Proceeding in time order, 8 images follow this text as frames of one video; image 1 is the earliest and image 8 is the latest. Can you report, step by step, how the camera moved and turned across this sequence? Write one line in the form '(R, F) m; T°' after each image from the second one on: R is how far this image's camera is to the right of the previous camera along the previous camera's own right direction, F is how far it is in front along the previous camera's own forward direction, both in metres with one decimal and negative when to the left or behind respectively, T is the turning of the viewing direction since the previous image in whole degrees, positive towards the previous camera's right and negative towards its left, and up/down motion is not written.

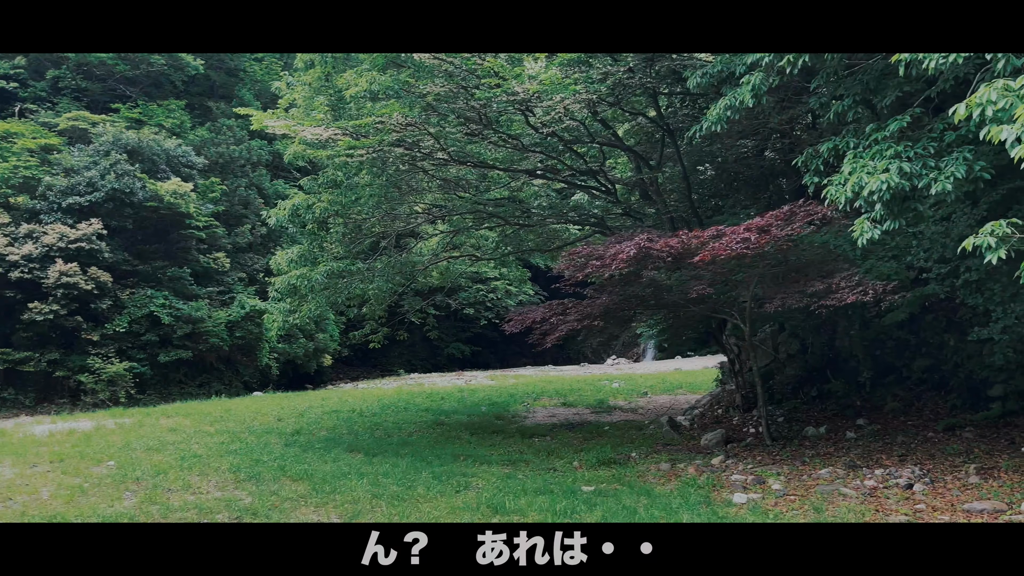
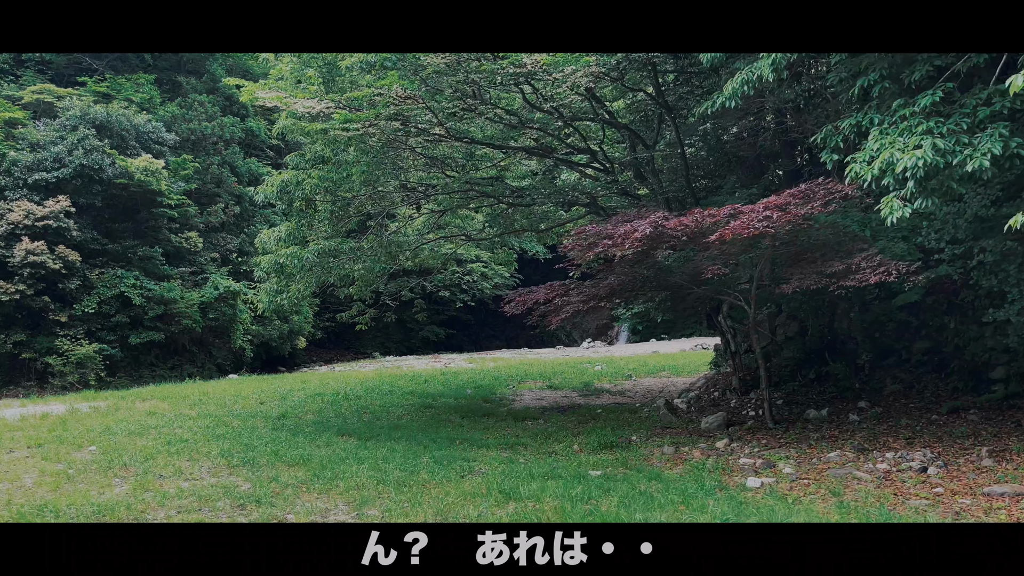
(-0.3, +0.2) m; +2°
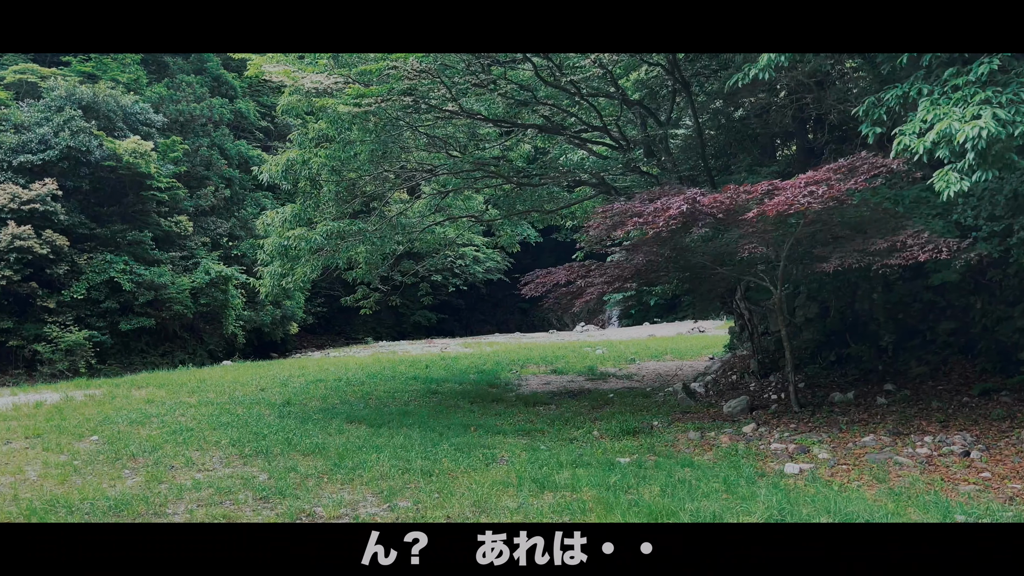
(-0.3, +0.2) m; +1°
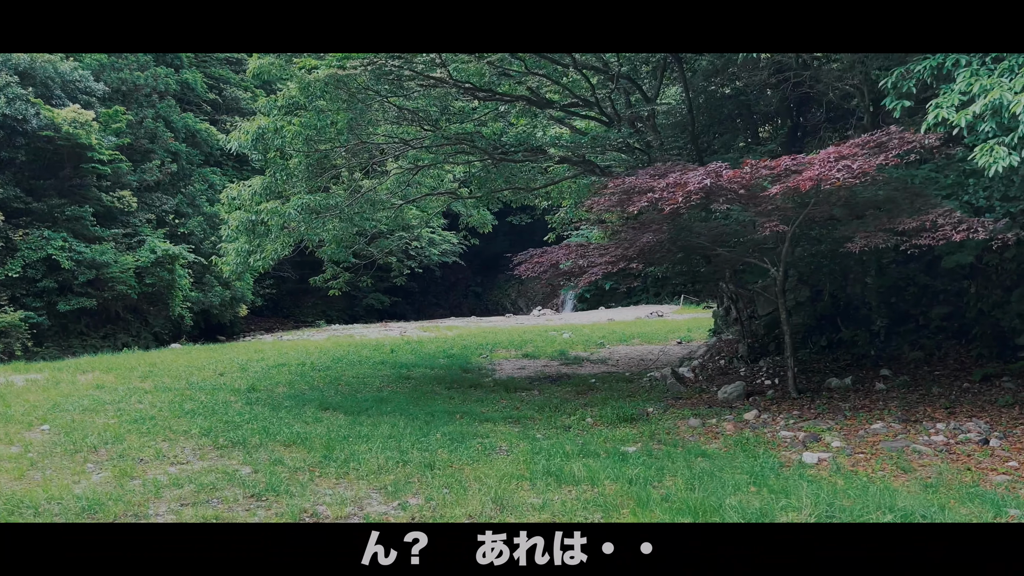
(-0.4, +0.3) m; +4°
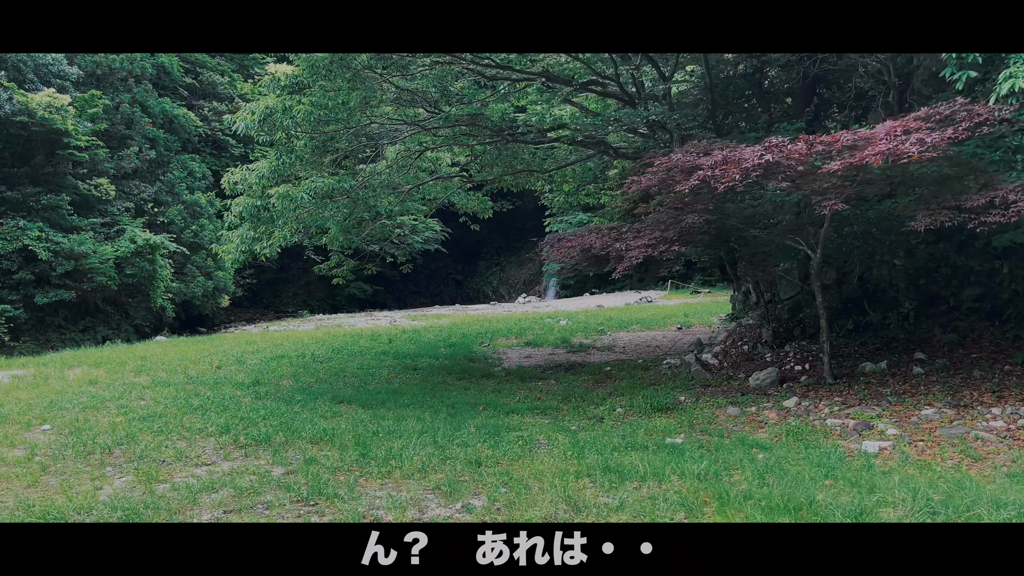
(-0.4, +0.3) m; +2°
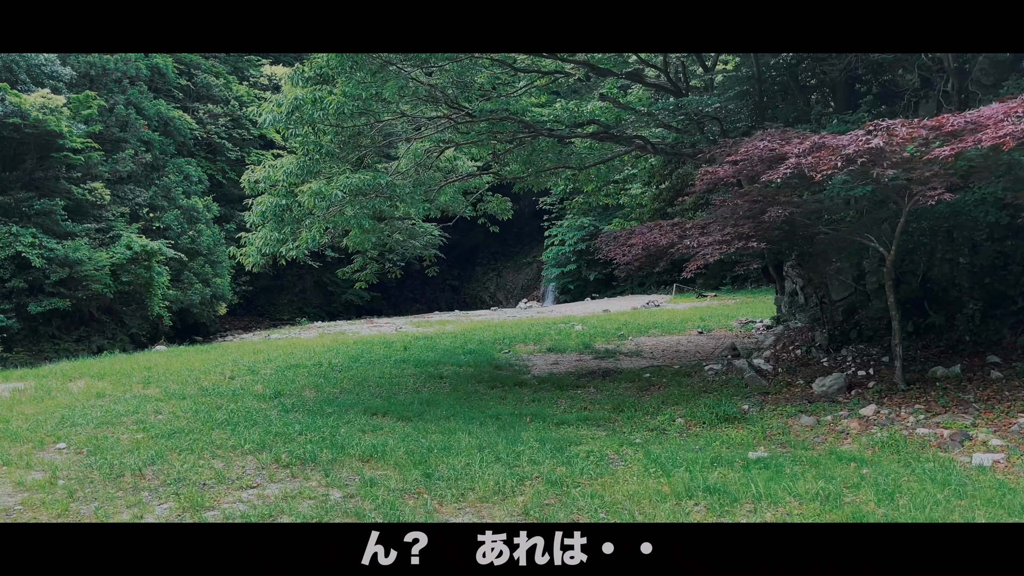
(-0.4, +0.4) m; +1°
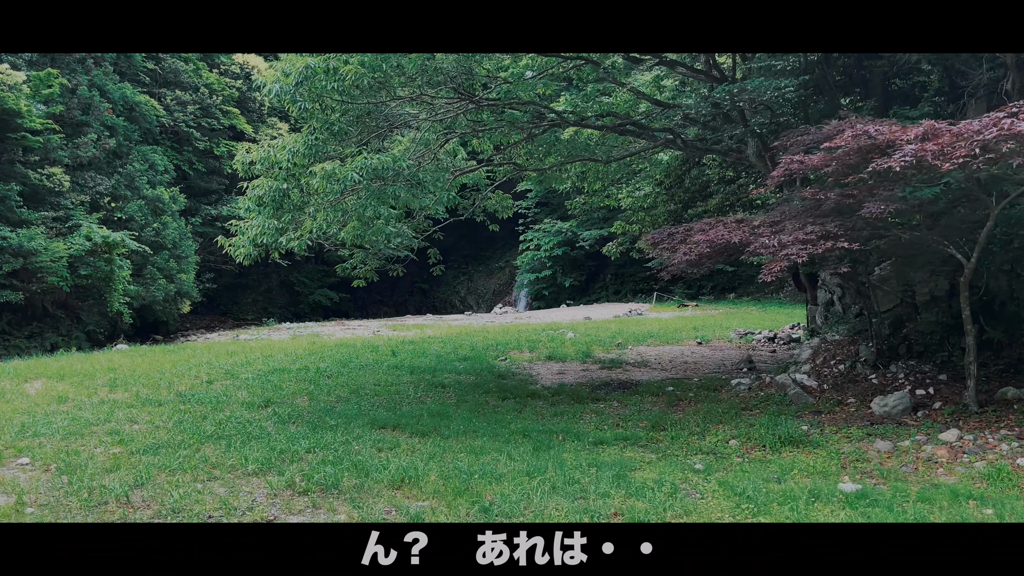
(-0.5, +0.6) m; +3°
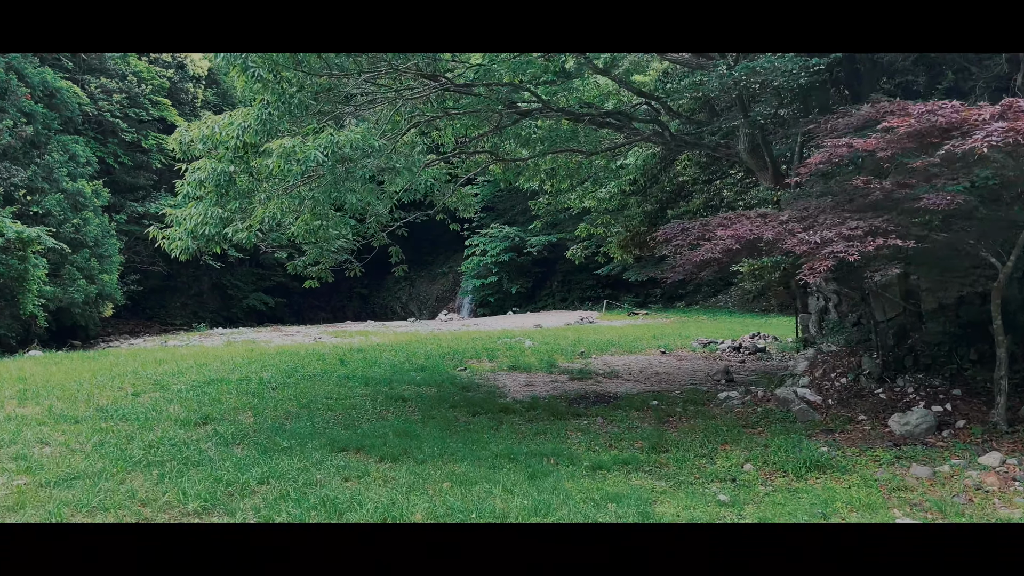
(-0.3, +0.7) m; +5°
